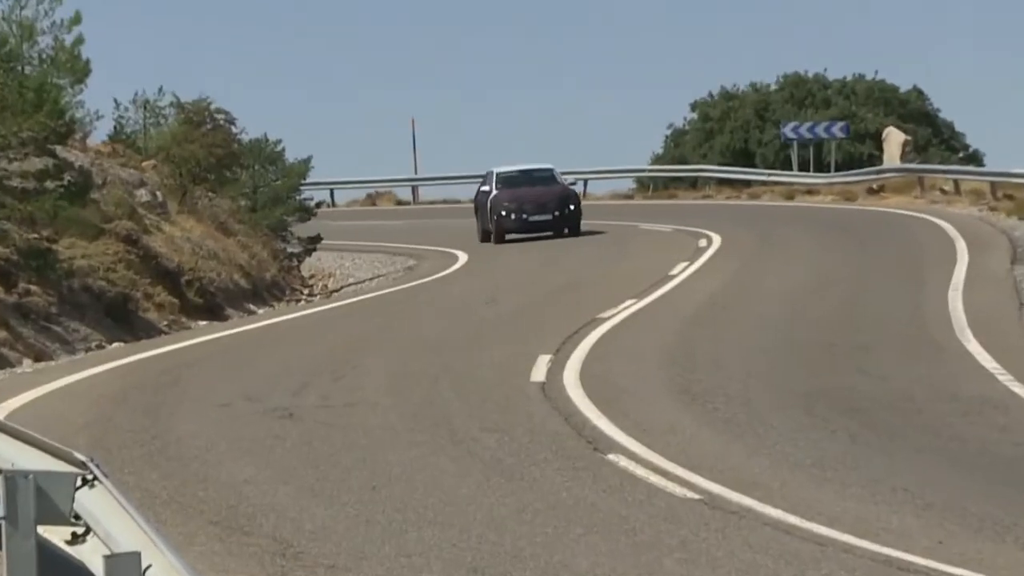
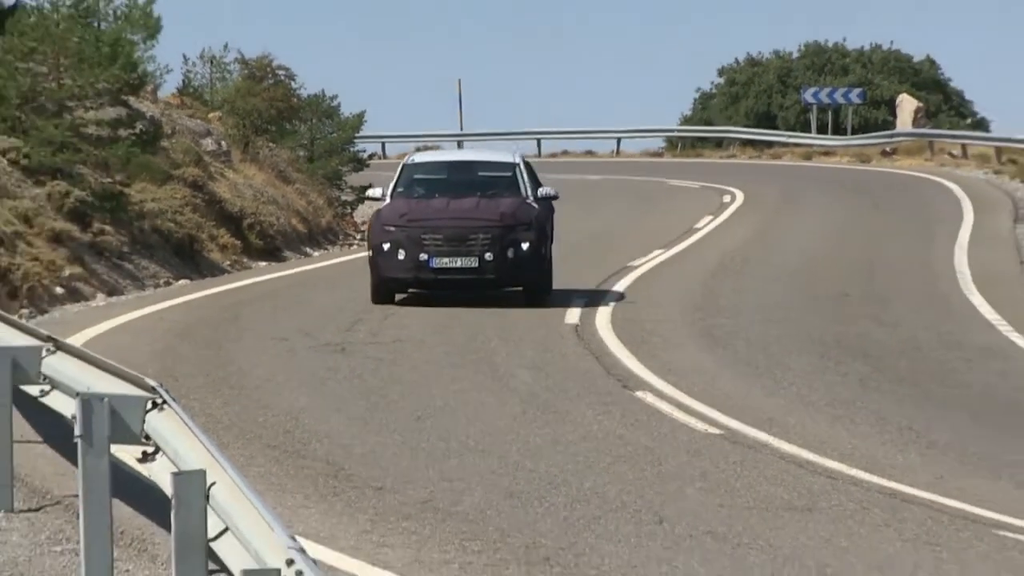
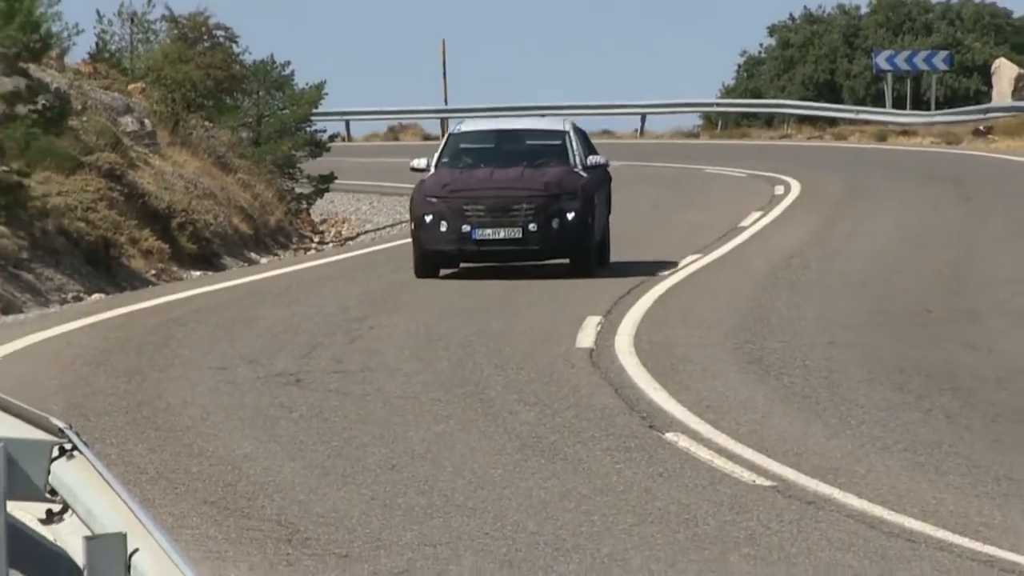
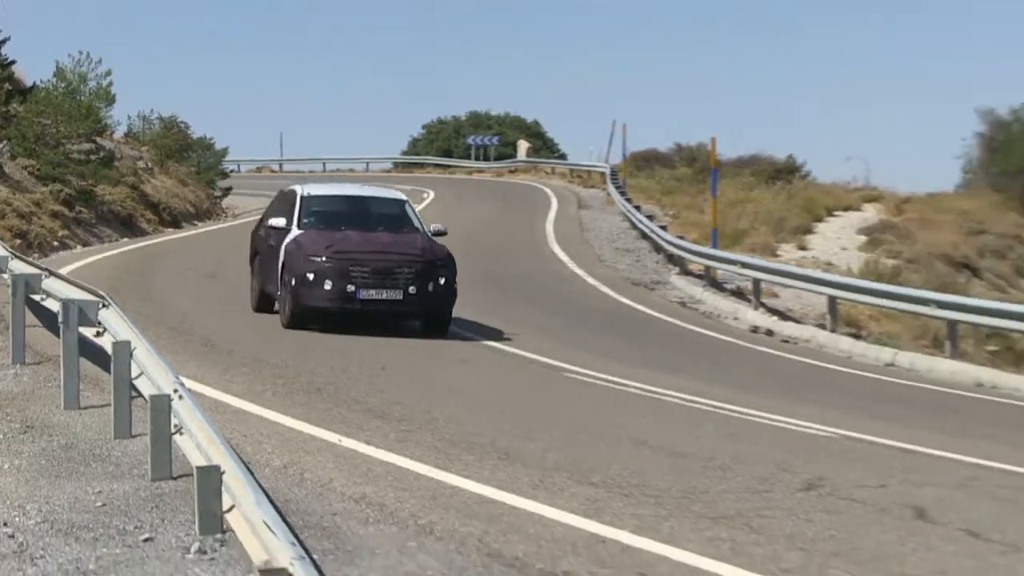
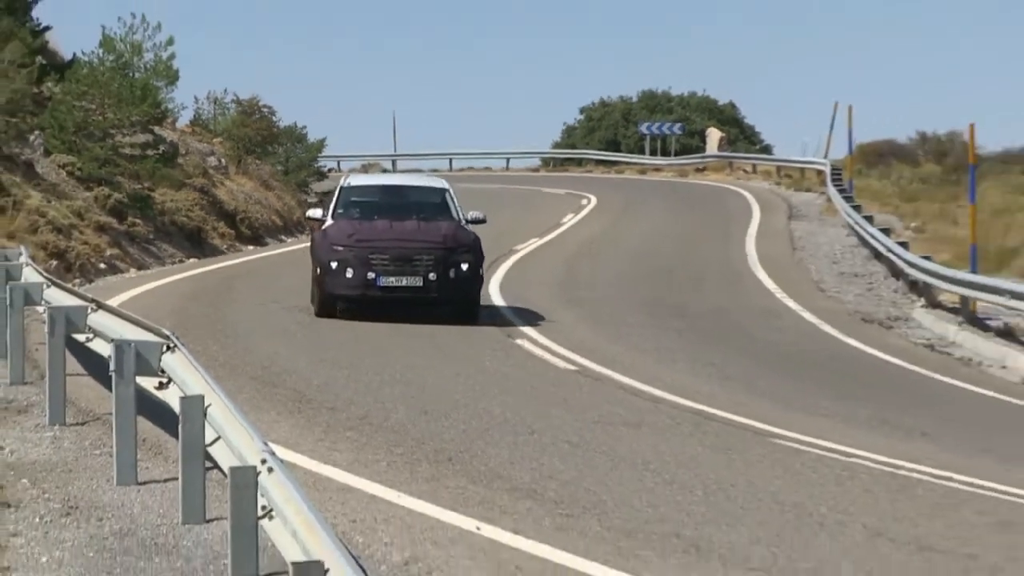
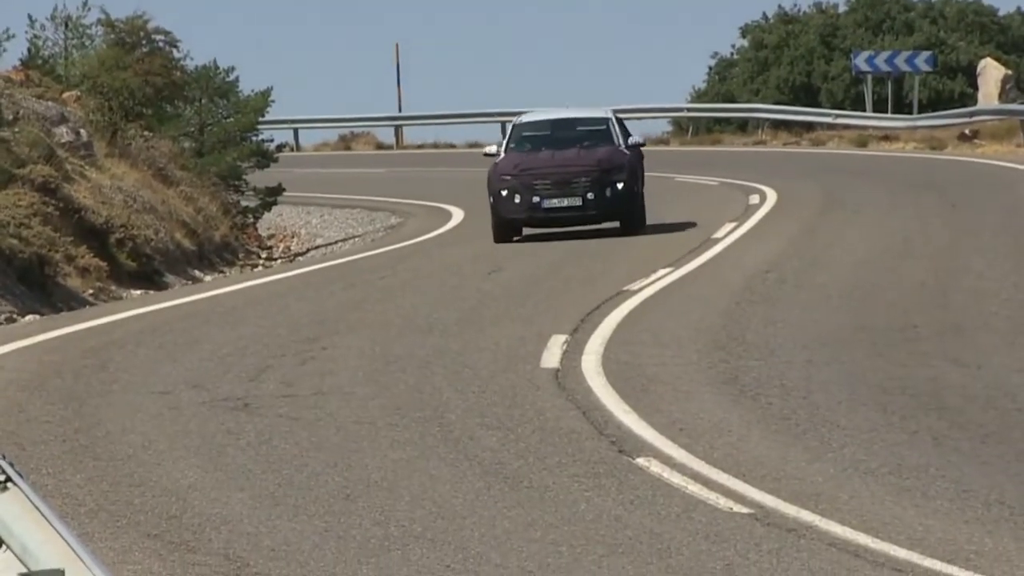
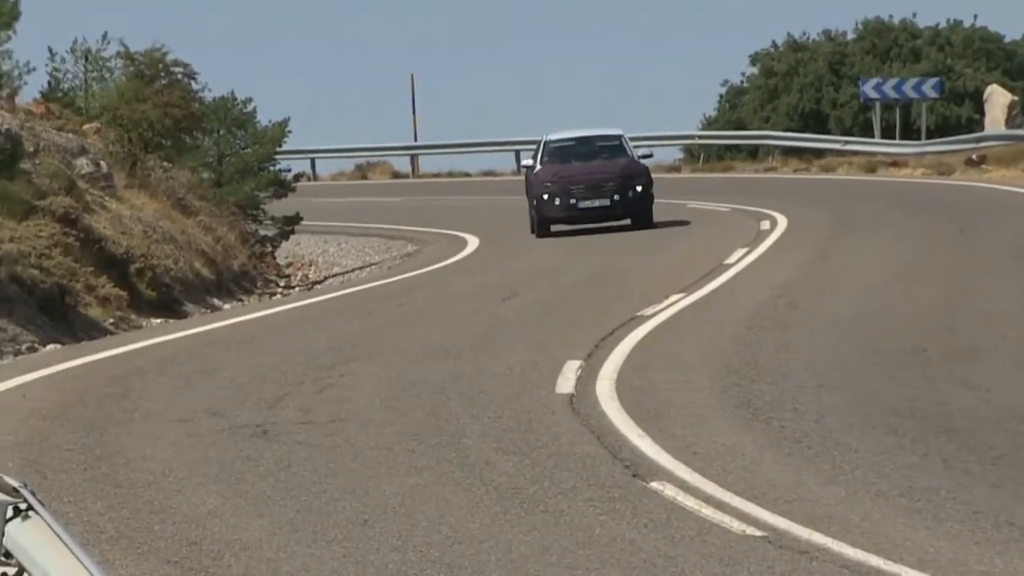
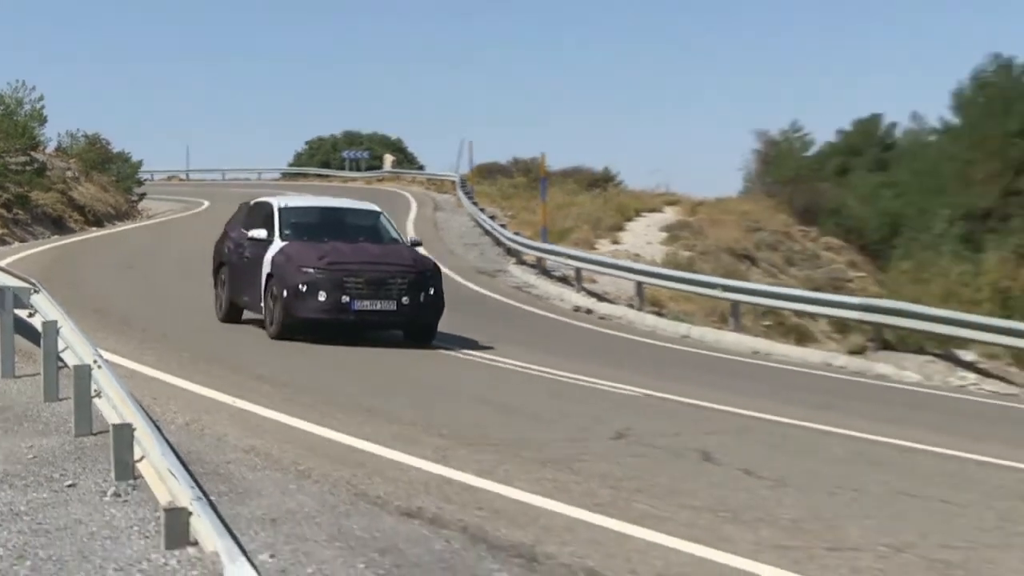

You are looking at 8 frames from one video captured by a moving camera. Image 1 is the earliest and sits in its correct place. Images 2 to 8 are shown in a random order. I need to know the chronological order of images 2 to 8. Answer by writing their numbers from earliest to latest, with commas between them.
7, 6, 3, 2, 5, 4, 8
